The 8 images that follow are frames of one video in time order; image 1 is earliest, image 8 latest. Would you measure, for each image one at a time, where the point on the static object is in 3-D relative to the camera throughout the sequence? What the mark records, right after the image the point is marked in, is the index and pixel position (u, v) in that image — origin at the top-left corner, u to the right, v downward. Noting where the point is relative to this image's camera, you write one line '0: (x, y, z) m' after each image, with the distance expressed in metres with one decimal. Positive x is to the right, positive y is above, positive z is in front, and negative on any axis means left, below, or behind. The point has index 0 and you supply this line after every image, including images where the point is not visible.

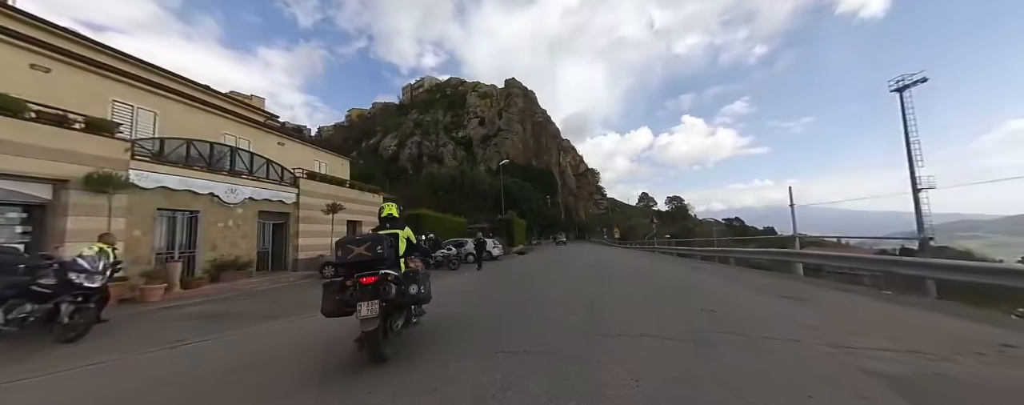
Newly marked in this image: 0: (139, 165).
0: (-11.8, +1.0, +9.6) m
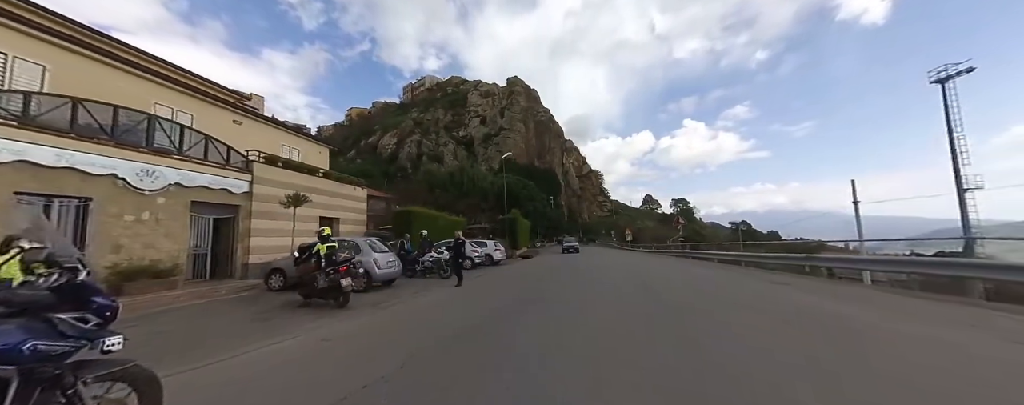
0: (-11.5, +1.5, +6.4) m
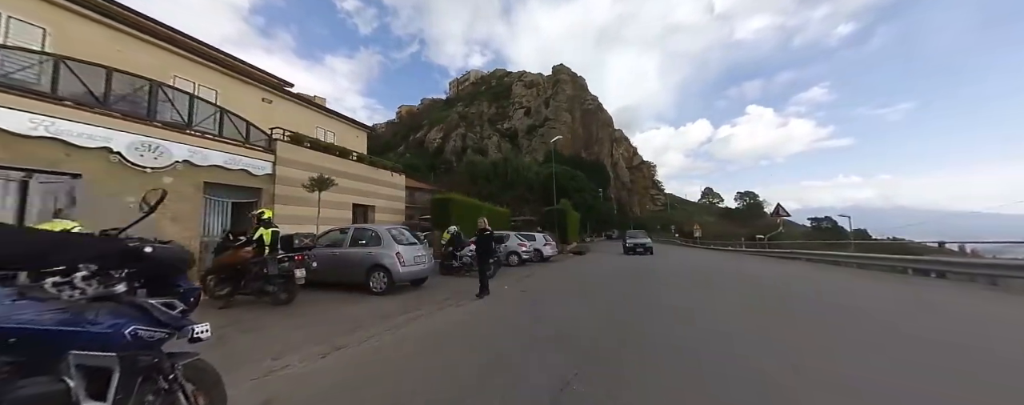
0: (-10.3, +2.0, +5.0) m
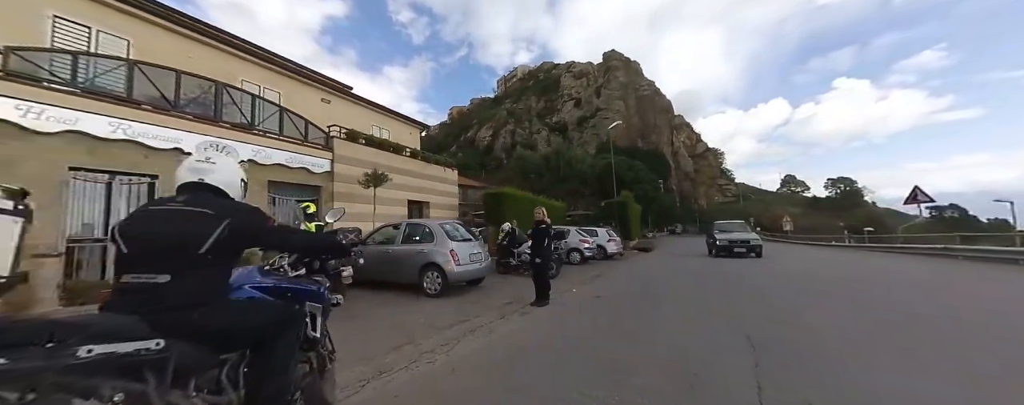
0: (-9.1, +2.0, +5.2) m
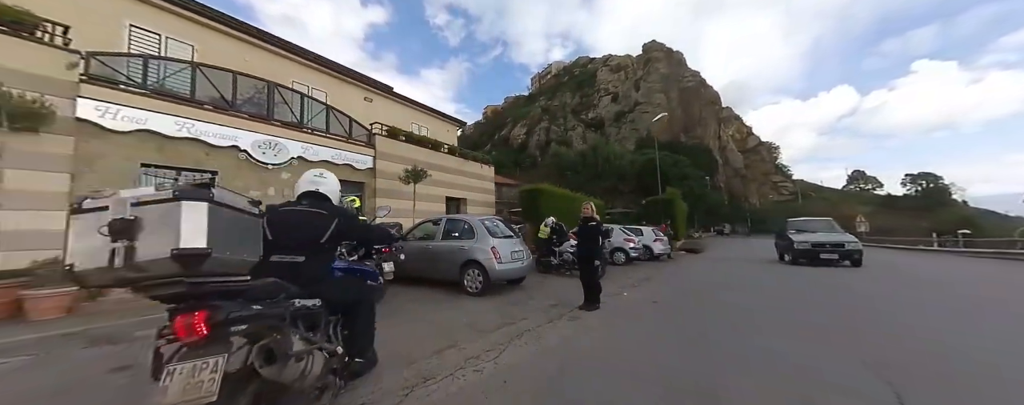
0: (-8.1, +2.1, +5.6) m
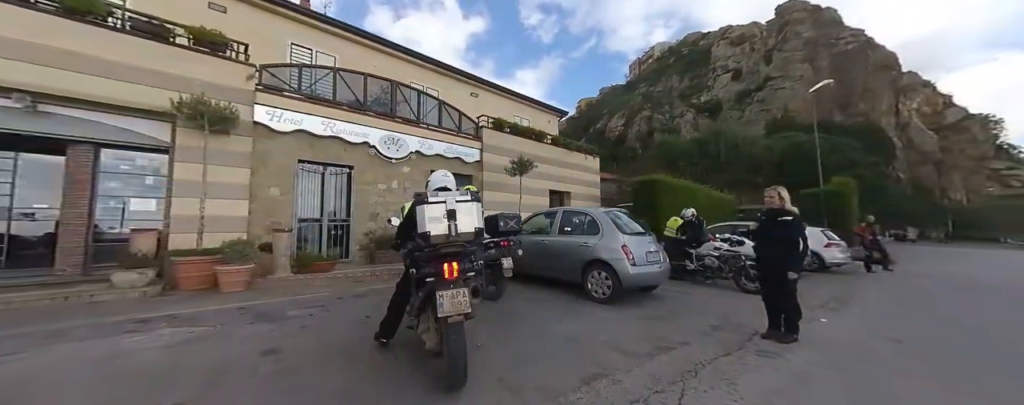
0: (-5.5, +2.3, +6.5) m
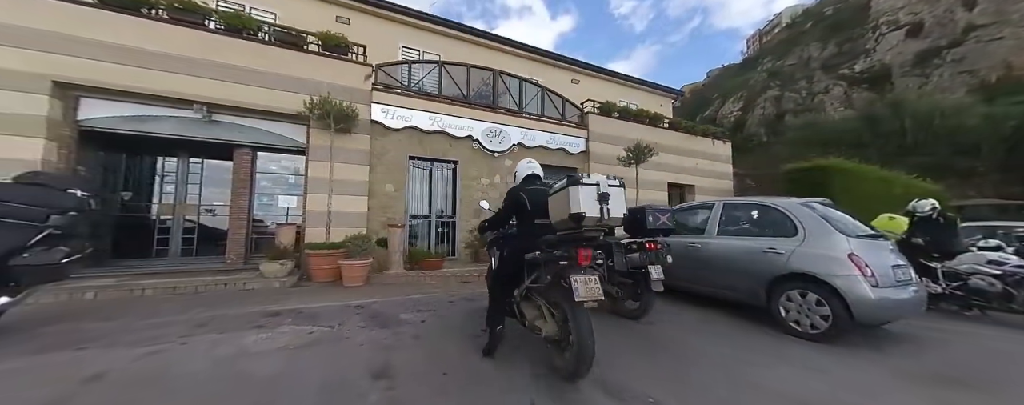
0: (-2.9, +2.4, +6.6) m
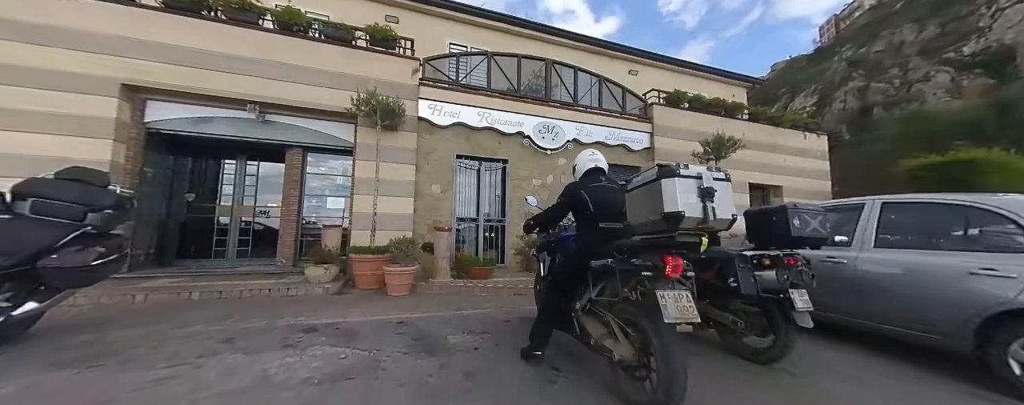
0: (-1.7, +2.4, +6.2) m
